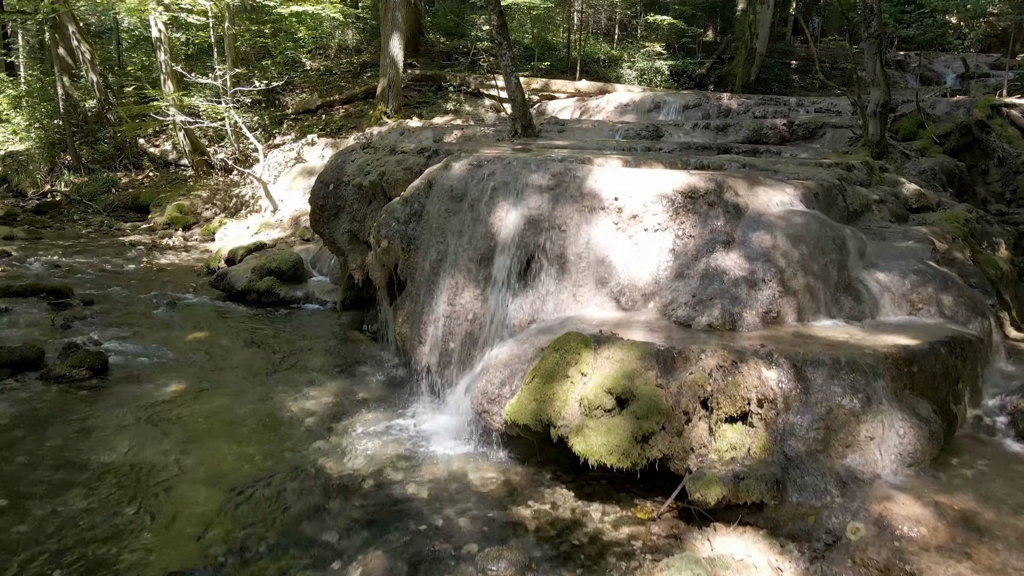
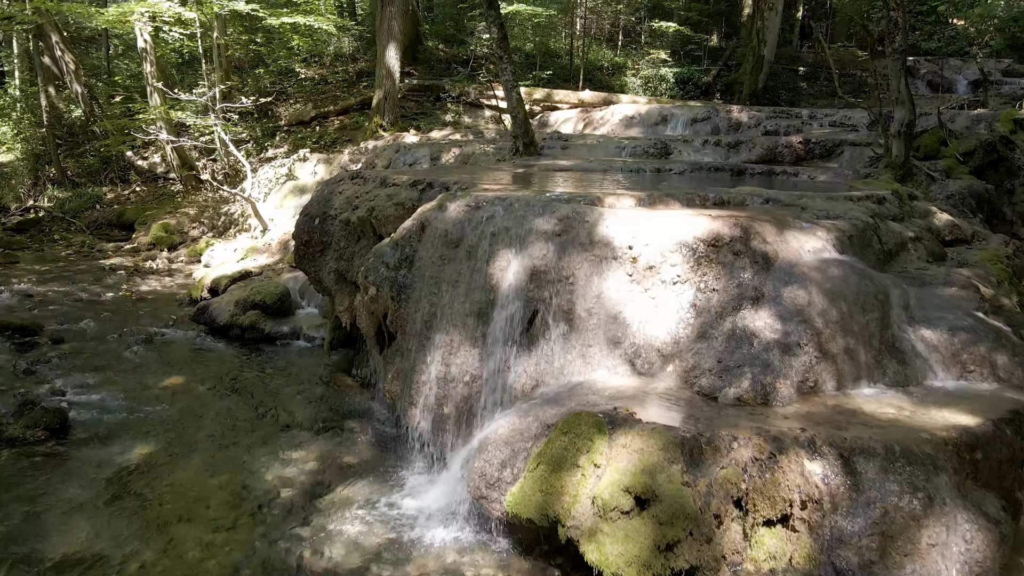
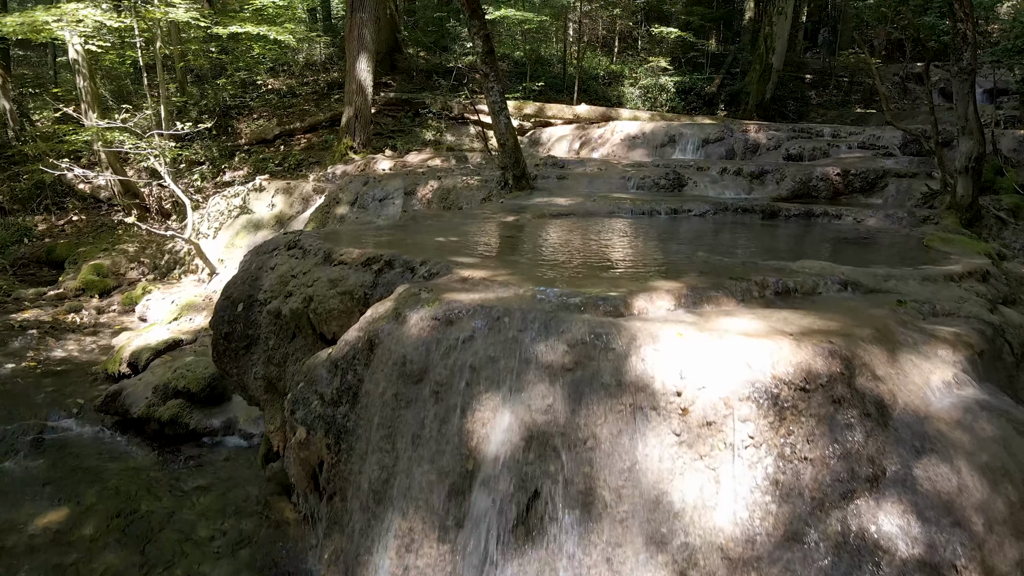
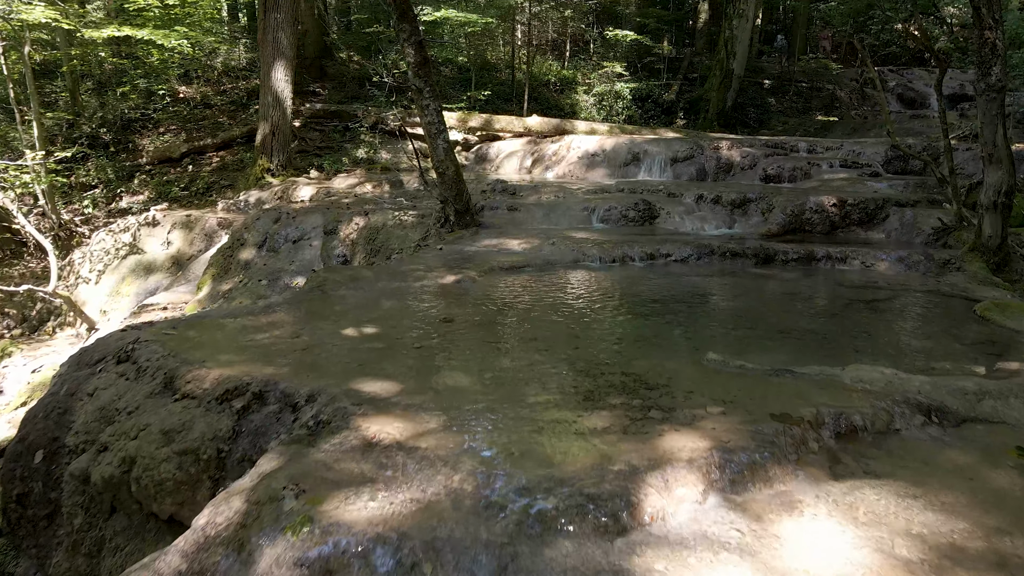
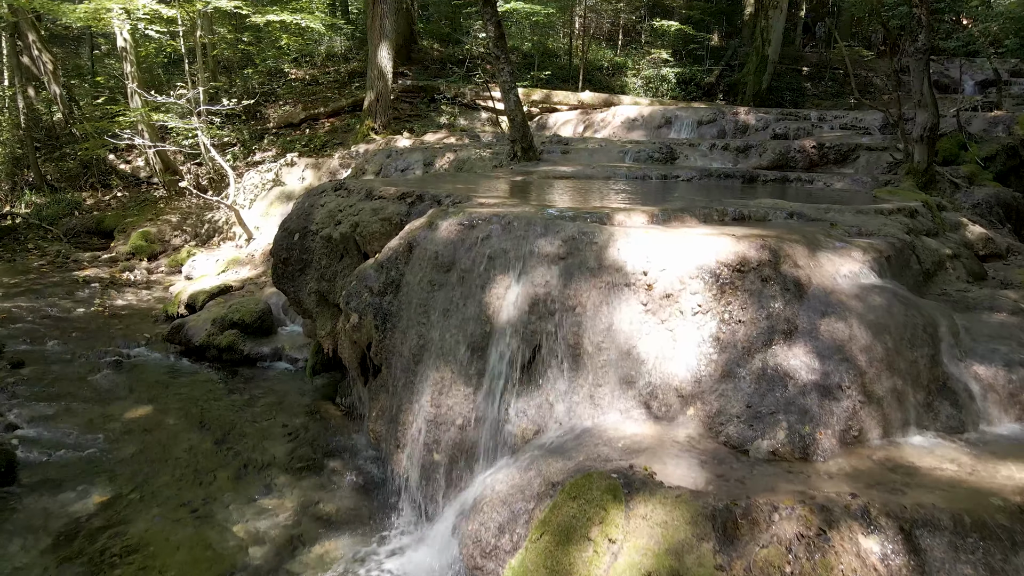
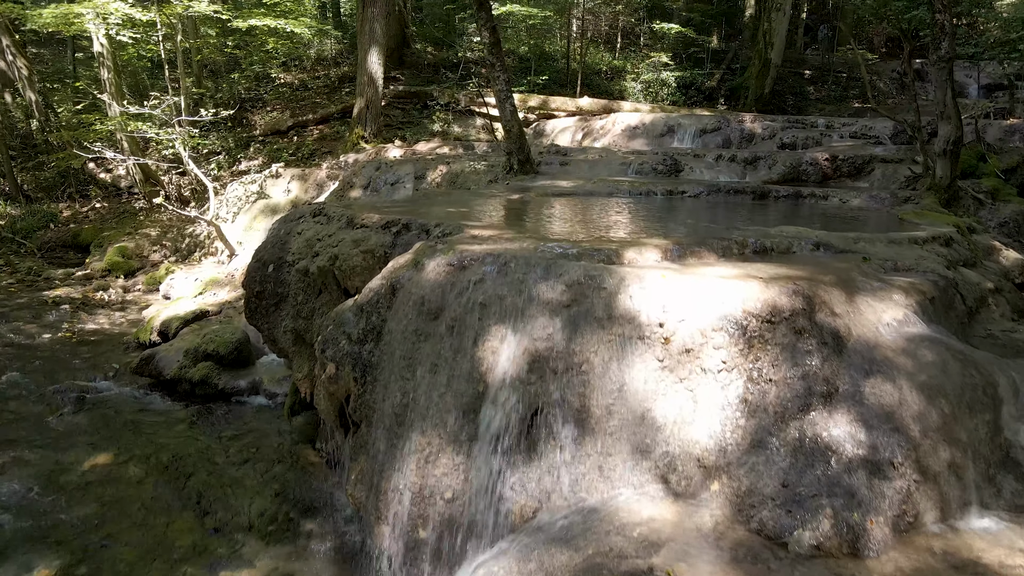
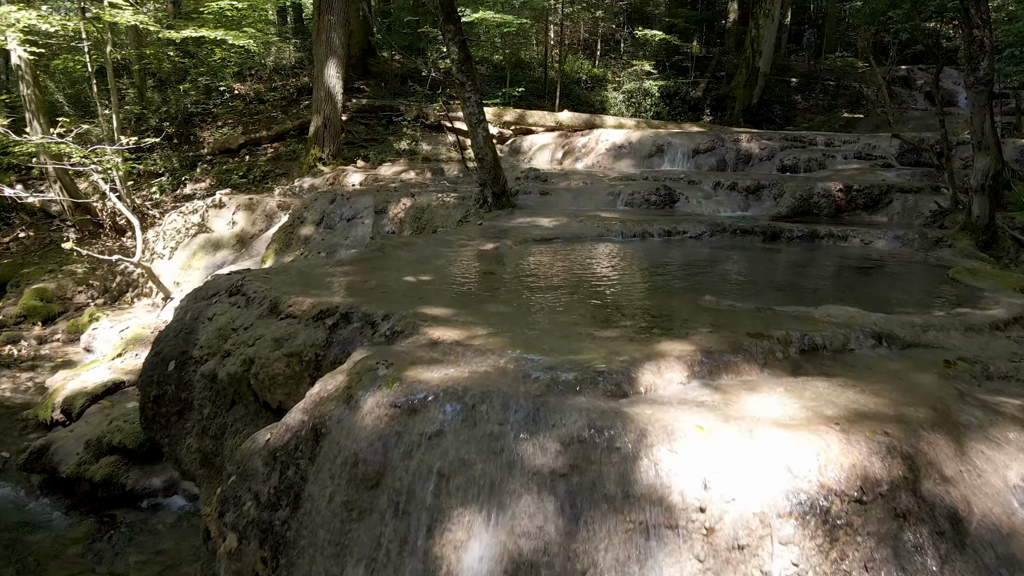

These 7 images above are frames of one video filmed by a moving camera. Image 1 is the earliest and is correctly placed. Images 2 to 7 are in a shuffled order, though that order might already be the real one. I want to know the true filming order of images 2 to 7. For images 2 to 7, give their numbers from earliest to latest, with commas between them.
2, 5, 6, 3, 7, 4
